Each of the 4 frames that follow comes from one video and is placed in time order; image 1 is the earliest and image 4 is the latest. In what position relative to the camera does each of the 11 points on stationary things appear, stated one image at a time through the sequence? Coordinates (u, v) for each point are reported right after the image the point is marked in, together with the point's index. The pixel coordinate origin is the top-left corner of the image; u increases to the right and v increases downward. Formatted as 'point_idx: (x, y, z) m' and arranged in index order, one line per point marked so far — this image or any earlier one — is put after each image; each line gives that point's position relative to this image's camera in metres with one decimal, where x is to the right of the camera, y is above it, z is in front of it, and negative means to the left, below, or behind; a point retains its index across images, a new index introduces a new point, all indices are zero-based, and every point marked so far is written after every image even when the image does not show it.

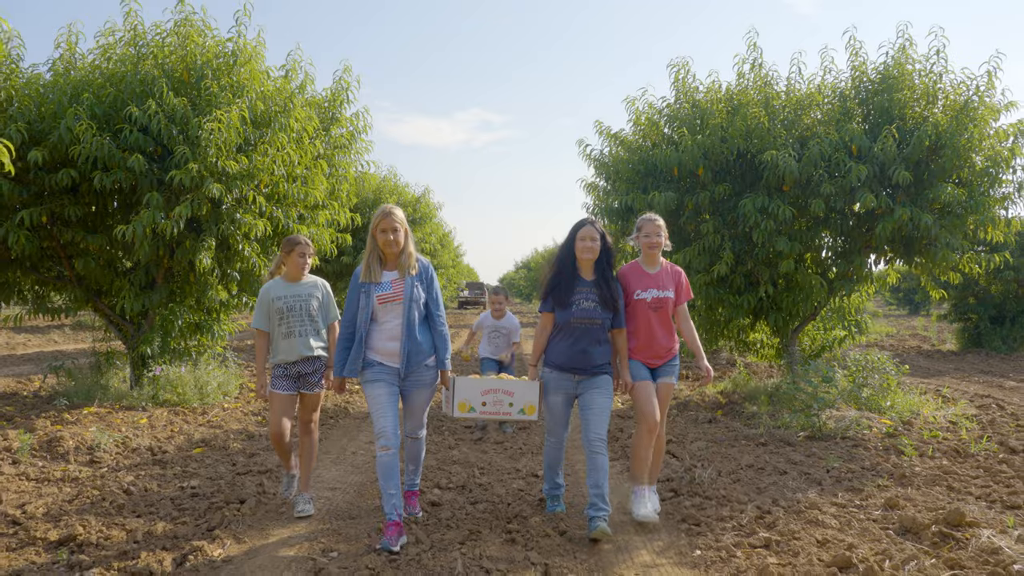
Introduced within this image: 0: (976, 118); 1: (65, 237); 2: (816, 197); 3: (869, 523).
0: (+4.7, +1.7, +7.5) m
1: (-4.5, +0.5, +7.4) m
2: (+3.2, +0.9, +7.6) m
3: (+2.1, -1.4, +4.3) m
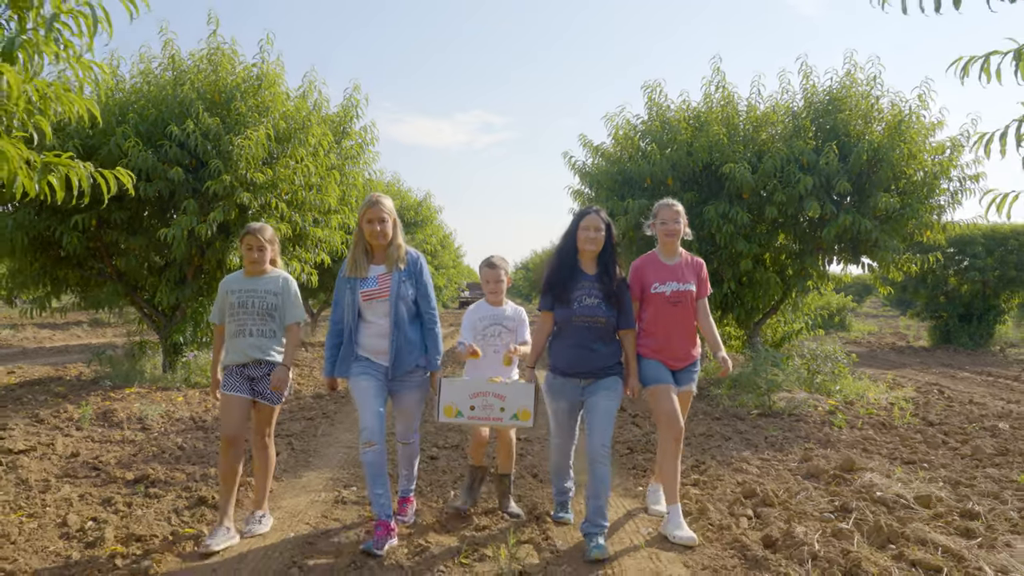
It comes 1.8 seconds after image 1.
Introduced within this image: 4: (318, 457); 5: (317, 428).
0: (+4.6, +1.8, +8.5) m
1: (-4.6, +0.6, +8.4) m
2: (+3.0, +1.0, +8.6) m
3: (+2.0, -1.3, +5.4) m
4: (-1.5, -1.3, +5.7) m
5: (-1.8, -1.3, +6.7) m
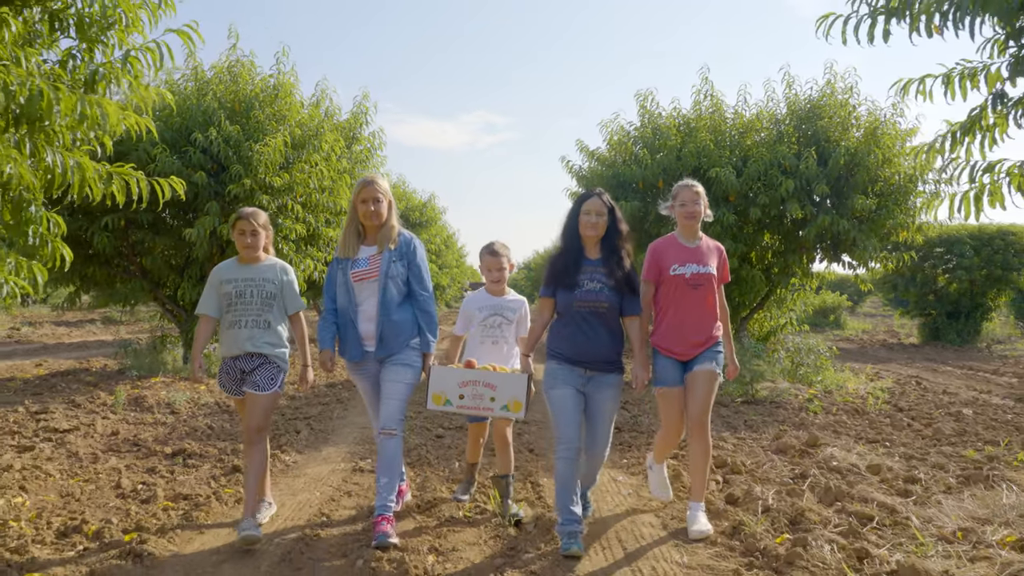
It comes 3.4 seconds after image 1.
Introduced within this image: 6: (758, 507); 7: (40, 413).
0: (+4.6, +1.8, +9.1) m
1: (-4.6, +0.6, +9.0) m
2: (+3.0, +1.0, +9.2) m
3: (+2.0, -1.3, +5.9) m
4: (-1.5, -1.3, +6.3) m
5: (-1.8, -1.2, +7.3) m
6: (+1.4, -1.2, +4.1) m
7: (-4.5, -1.2, +6.9) m
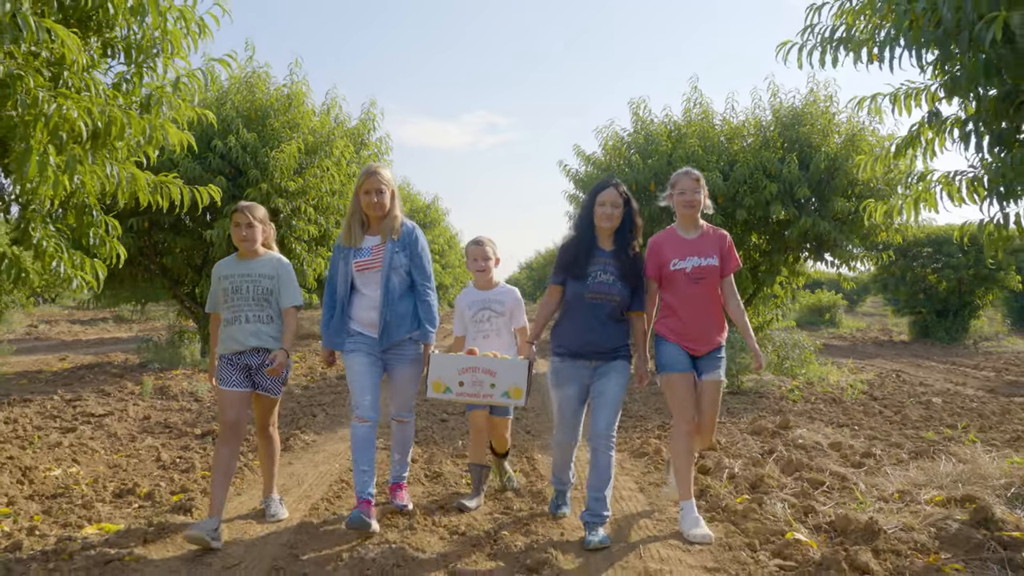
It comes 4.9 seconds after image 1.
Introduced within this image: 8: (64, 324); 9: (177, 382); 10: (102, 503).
0: (+4.6, +1.9, +9.6) m
1: (-4.6, +0.7, +9.6) m
2: (+3.0, +1.1, +9.8) m
3: (+2.0, -1.3, +6.5) m
4: (-1.5, -1.2, +6.9) m
5: (-1.8, -1.2, +7.9) m
6: (+1.4, -1.2, +4.6) m
7: (-4.5, -1.2, +7.5) m
8: (-11.4, -0.9, +18.8) m
9: (-4.1, -1.1, +8.9) m
10: (-2.3, -1.2, +4.2) m
